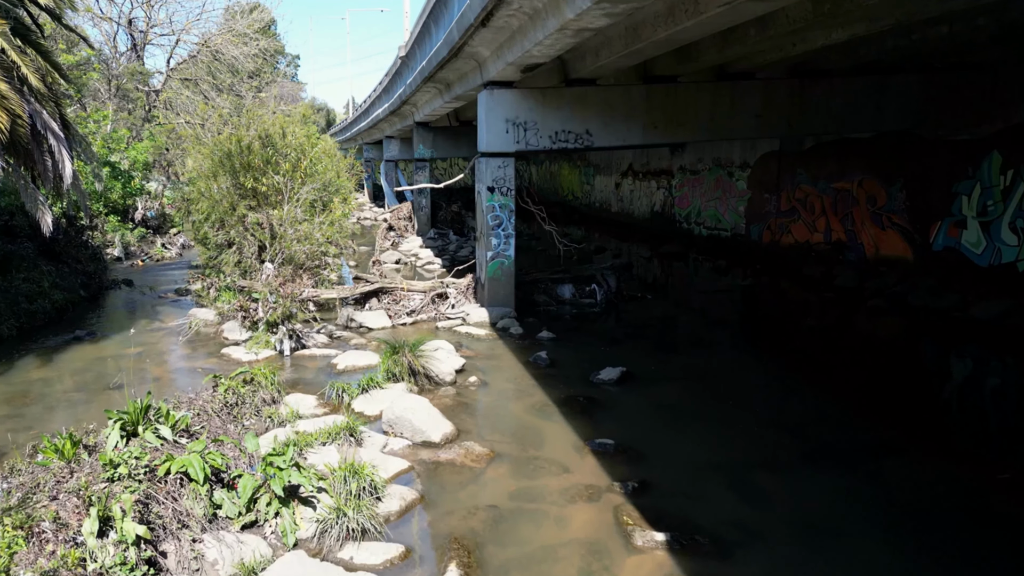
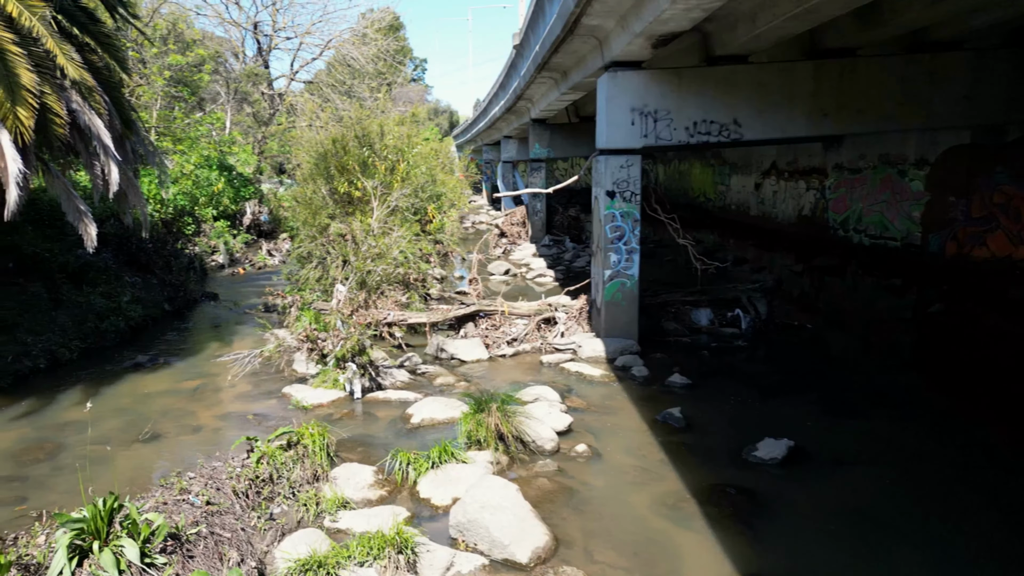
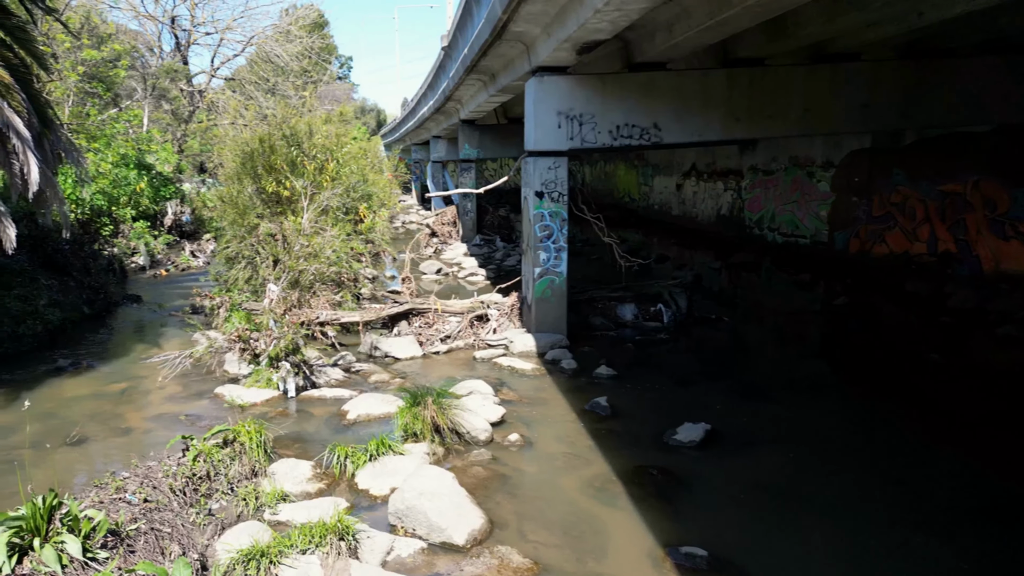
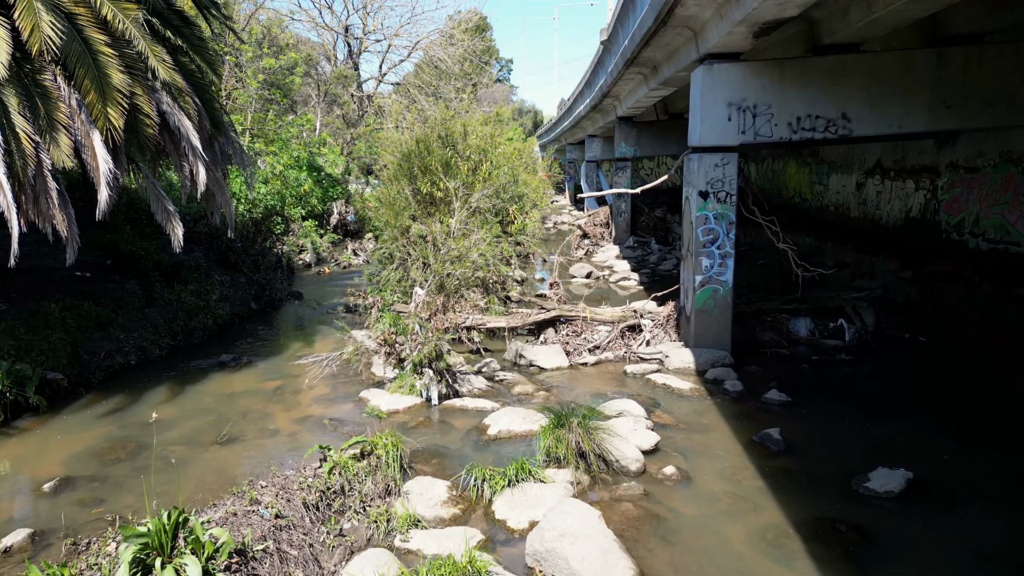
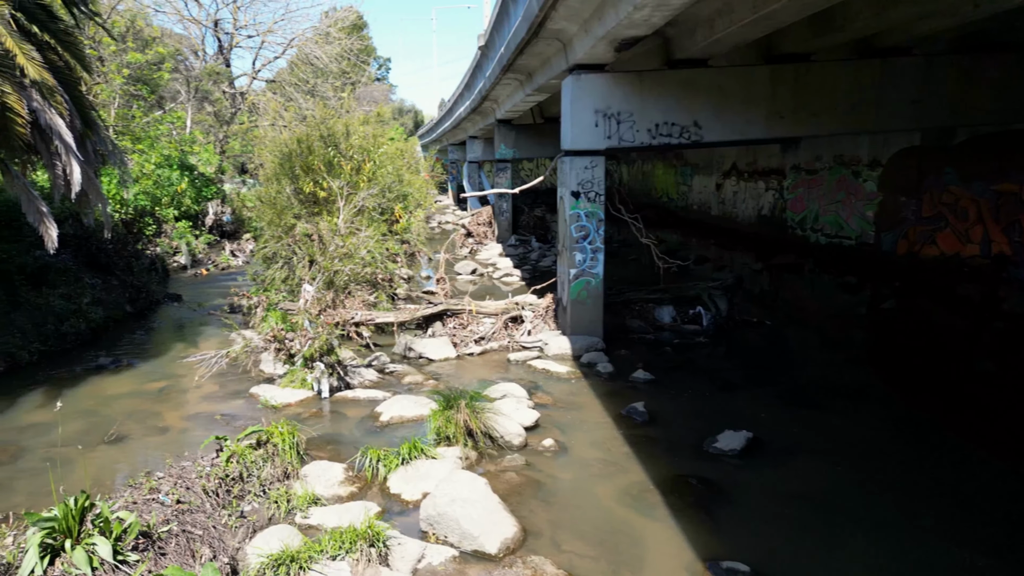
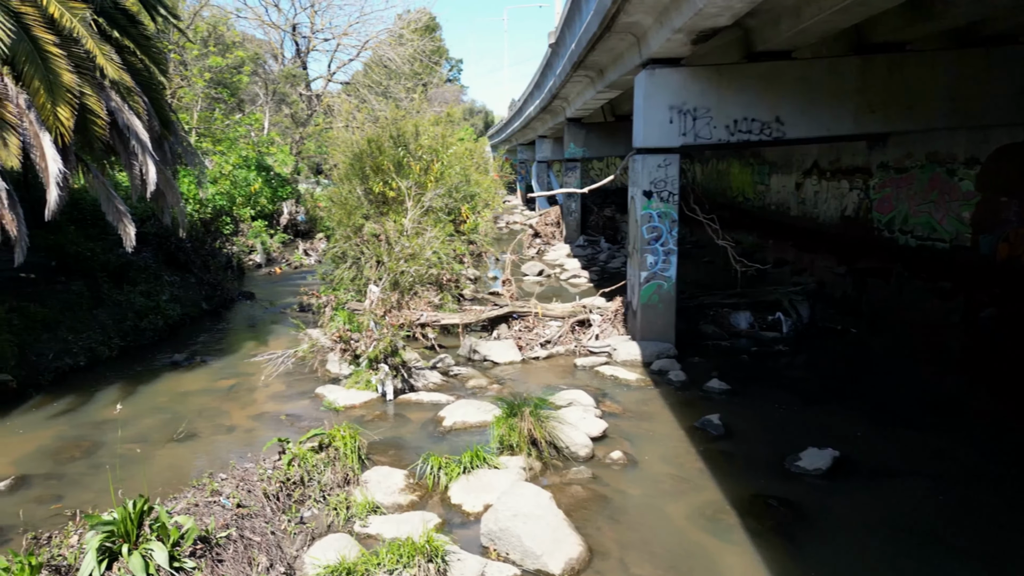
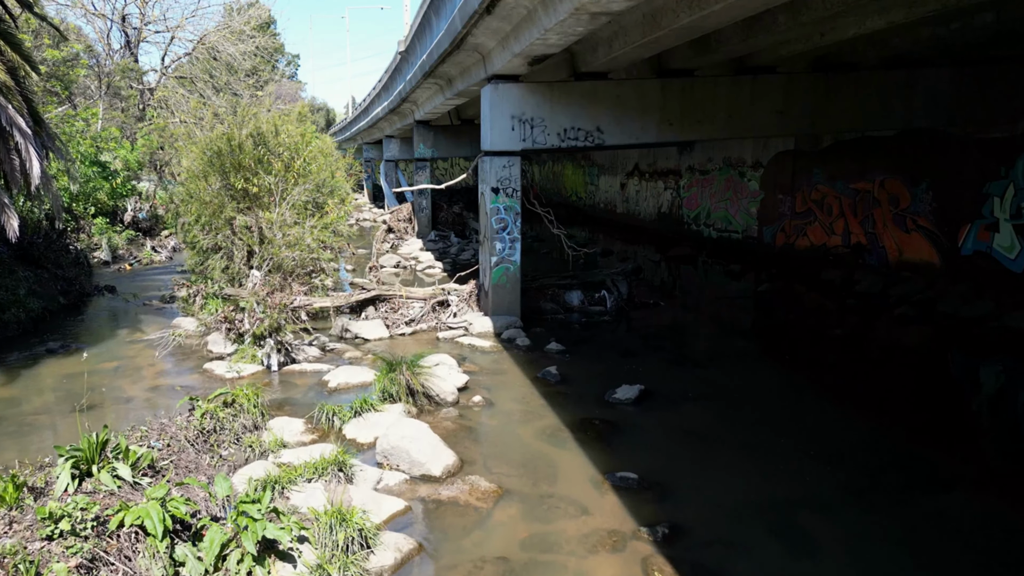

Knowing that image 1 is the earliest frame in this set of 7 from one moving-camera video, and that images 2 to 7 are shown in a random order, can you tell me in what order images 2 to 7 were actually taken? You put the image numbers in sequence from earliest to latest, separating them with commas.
7, 3, 5, 2, 6, 4
